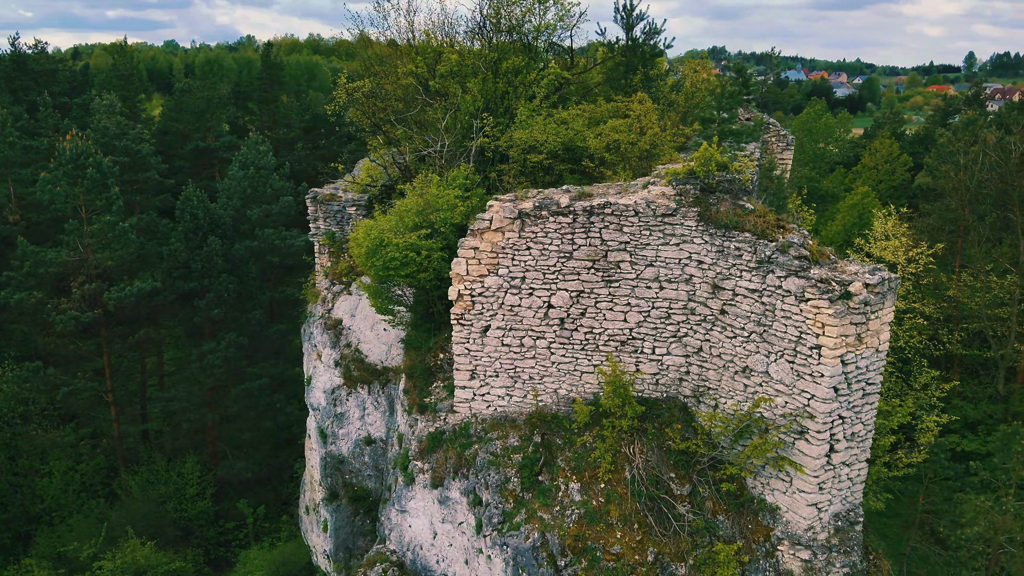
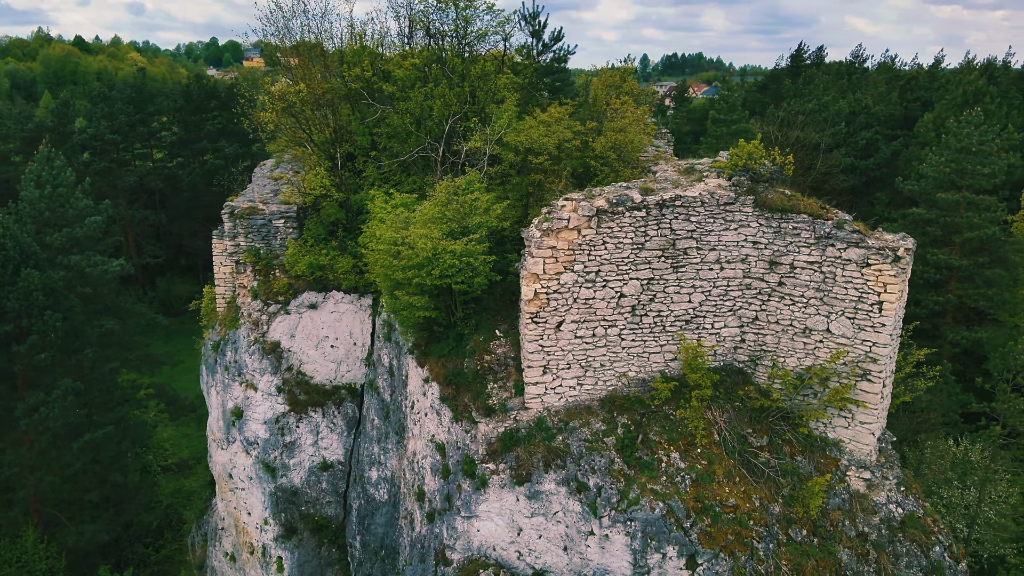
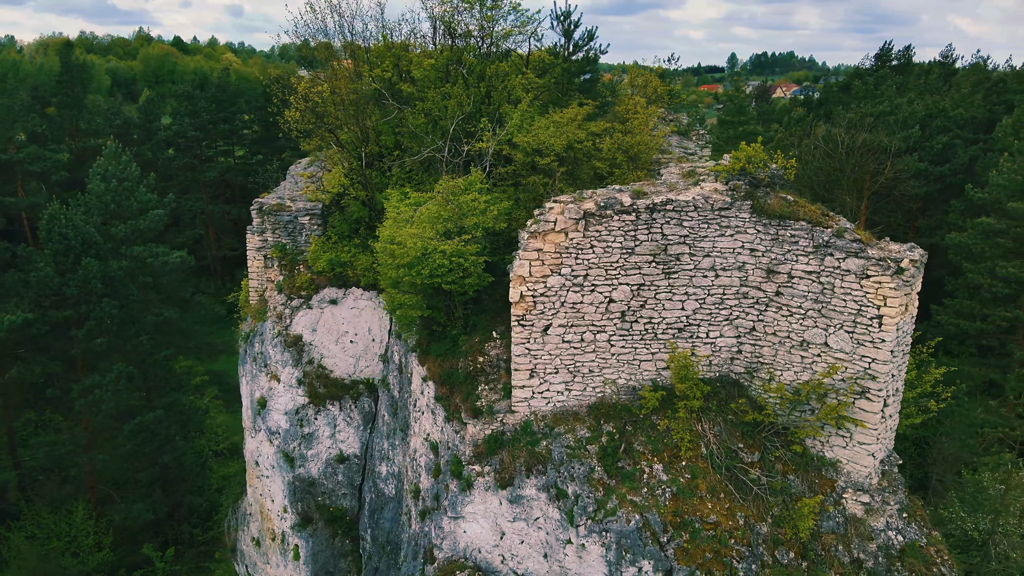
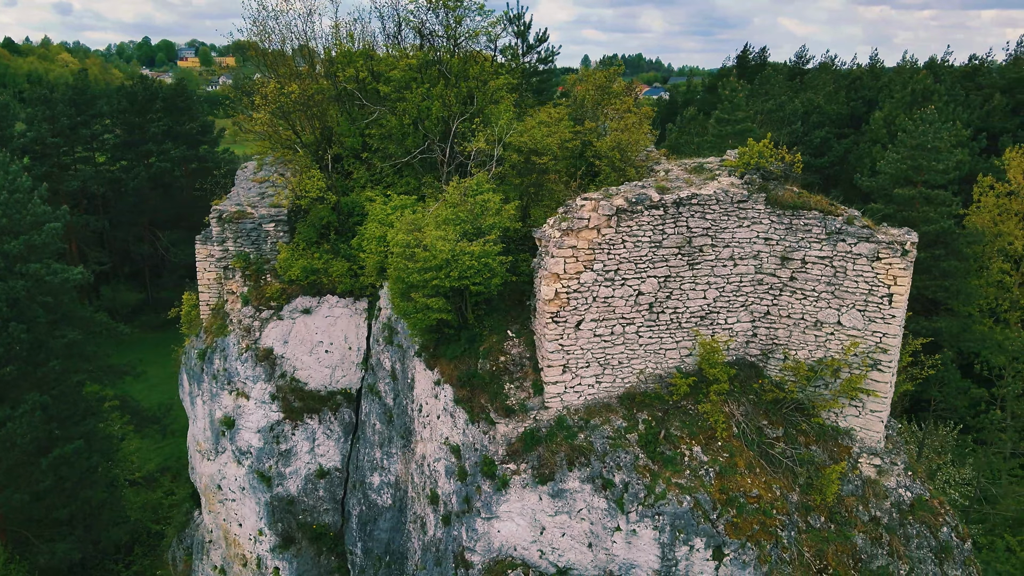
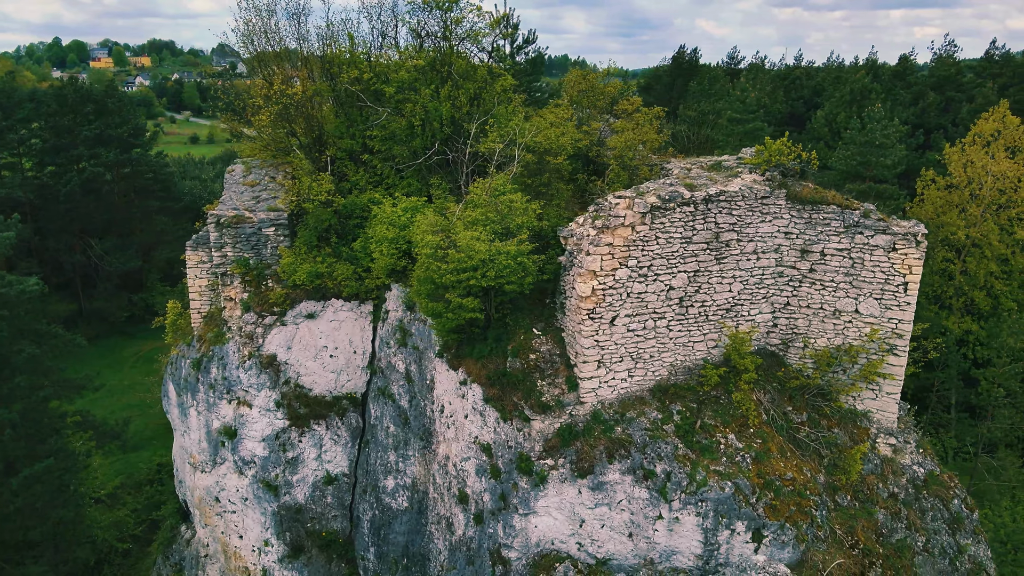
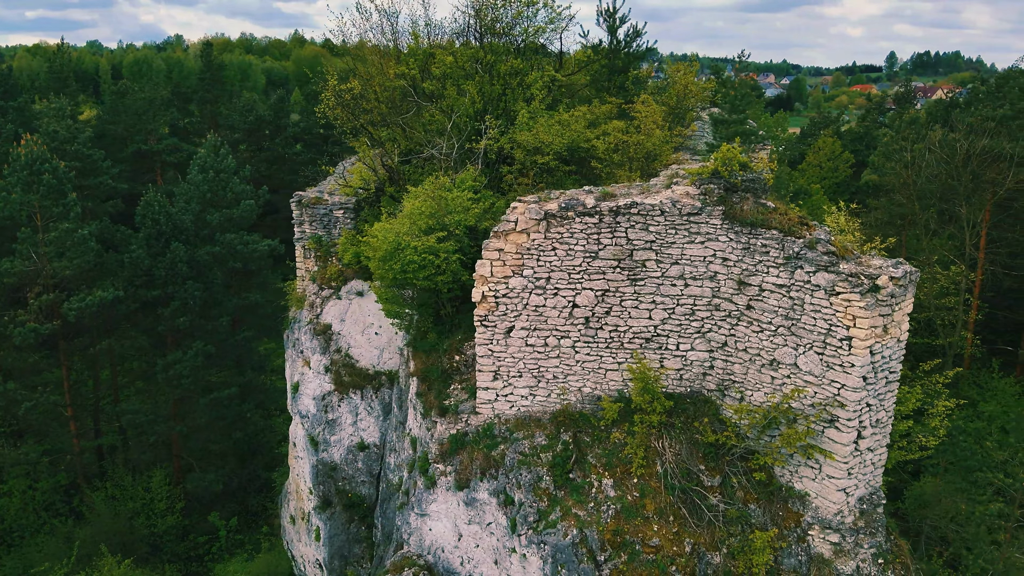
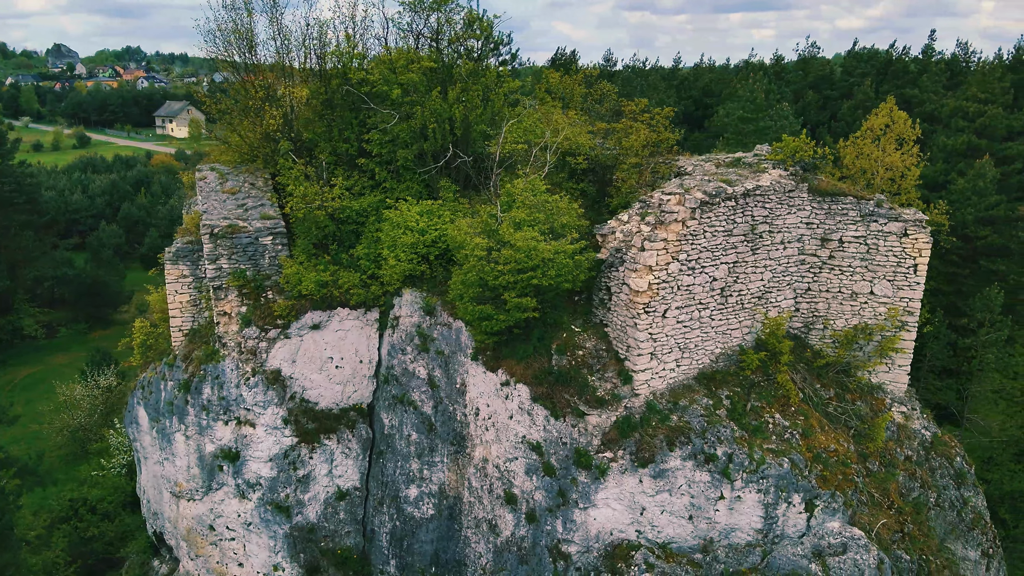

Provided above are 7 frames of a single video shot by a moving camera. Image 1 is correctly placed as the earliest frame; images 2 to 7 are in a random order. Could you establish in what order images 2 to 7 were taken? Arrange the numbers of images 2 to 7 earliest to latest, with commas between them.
6, 3, 2, 4, 5, 7
